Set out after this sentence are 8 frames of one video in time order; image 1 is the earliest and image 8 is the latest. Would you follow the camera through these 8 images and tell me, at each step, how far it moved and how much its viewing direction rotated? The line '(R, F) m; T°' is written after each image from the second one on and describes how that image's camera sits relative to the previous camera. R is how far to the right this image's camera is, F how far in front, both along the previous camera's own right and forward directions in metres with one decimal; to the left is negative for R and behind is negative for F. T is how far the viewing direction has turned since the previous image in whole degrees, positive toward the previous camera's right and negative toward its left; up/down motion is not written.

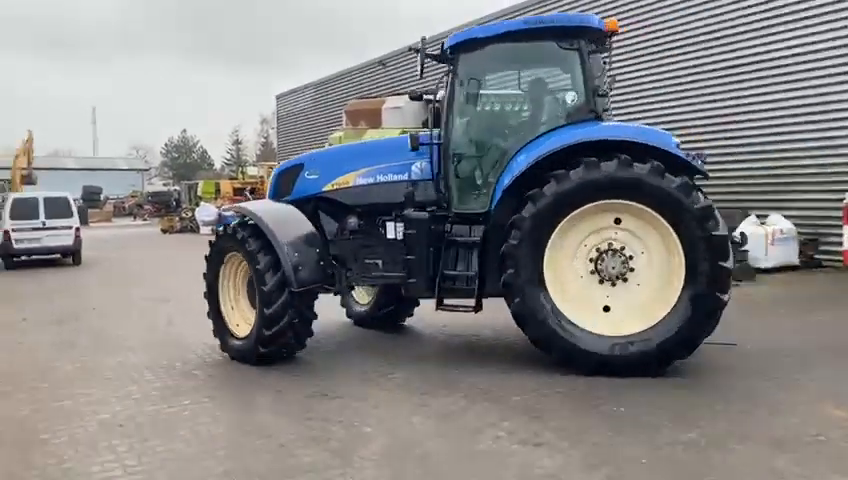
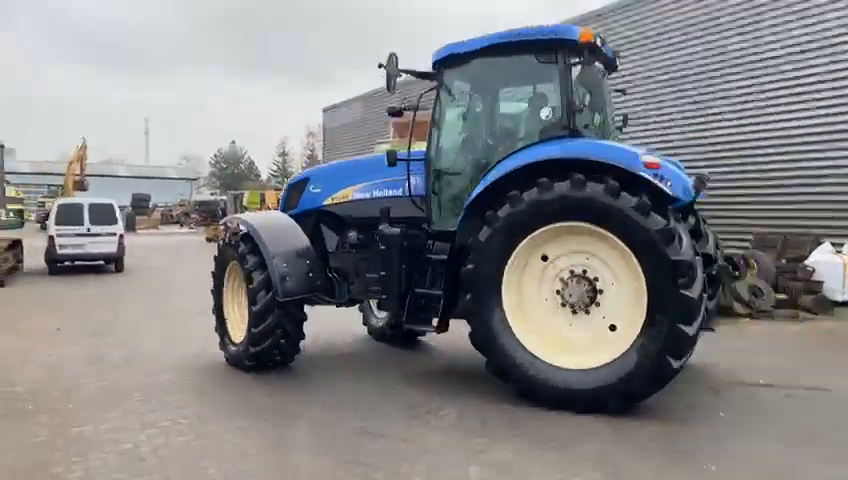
(-0.1, +0.6) m; -3°
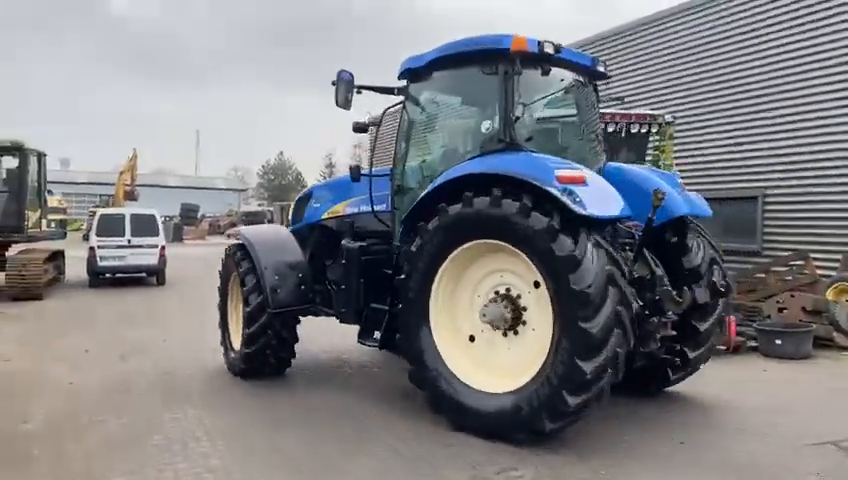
(-0.2, +1.0) m; -3°
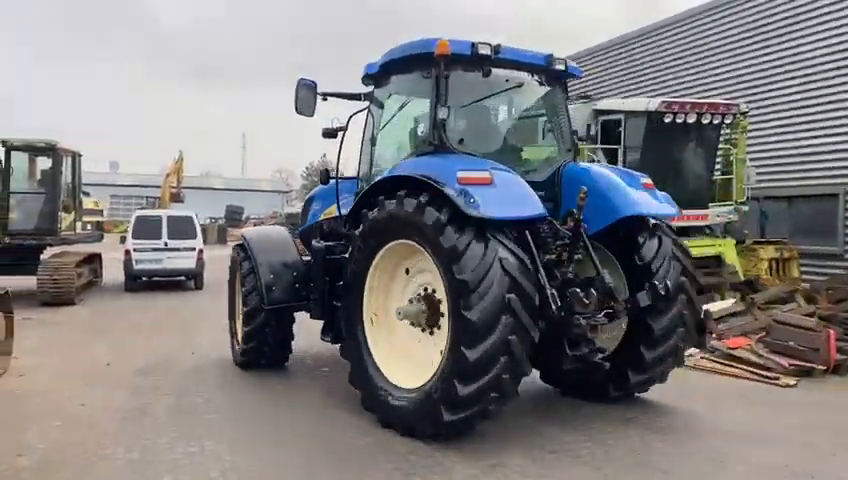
(-0.1, +1.0) m; -3°
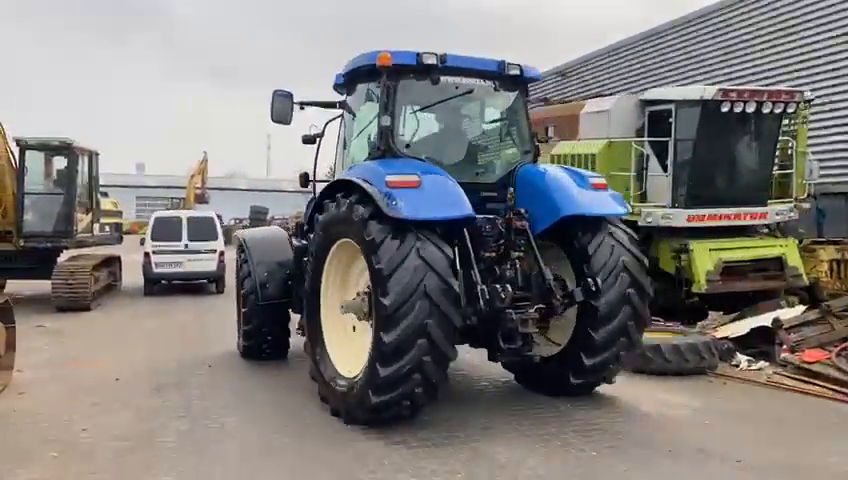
(-0.2, +0.8) m; -2°
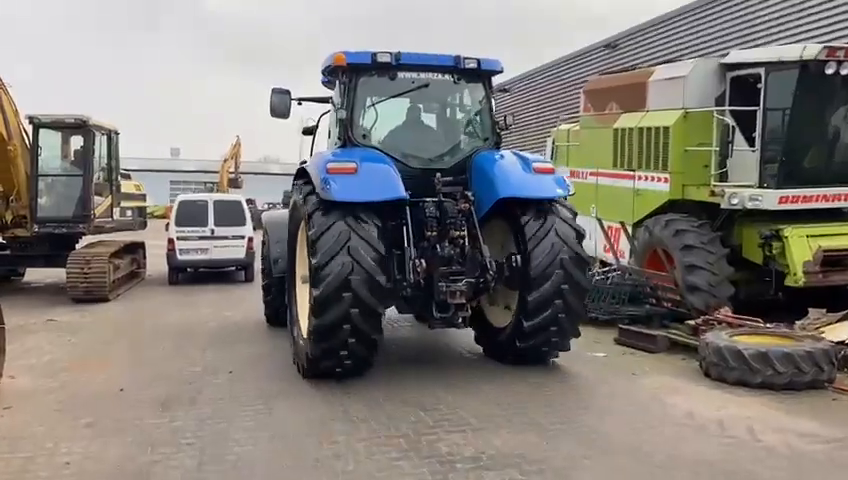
(-0.2, +1.3) m; -3°
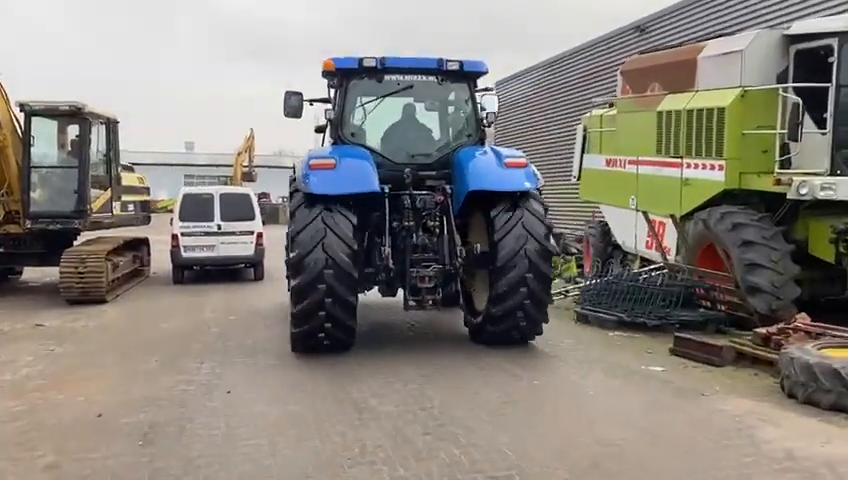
(-0.1, +1.1) m; -1°
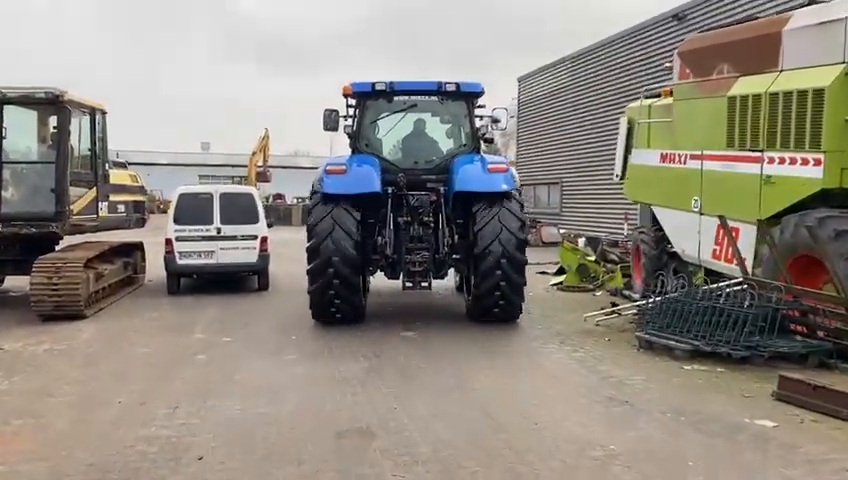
(-0.1, +1.6) m; -1°
